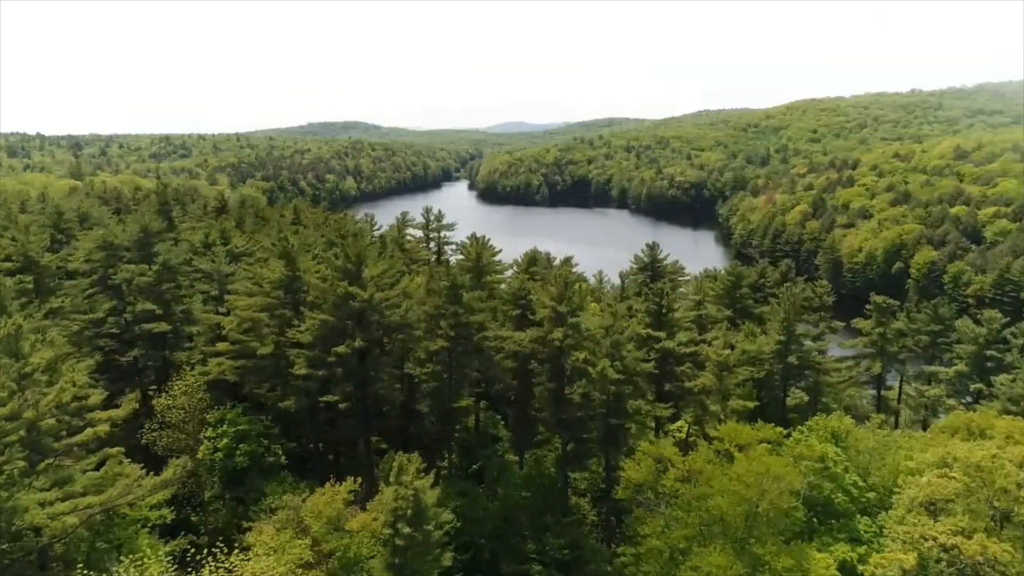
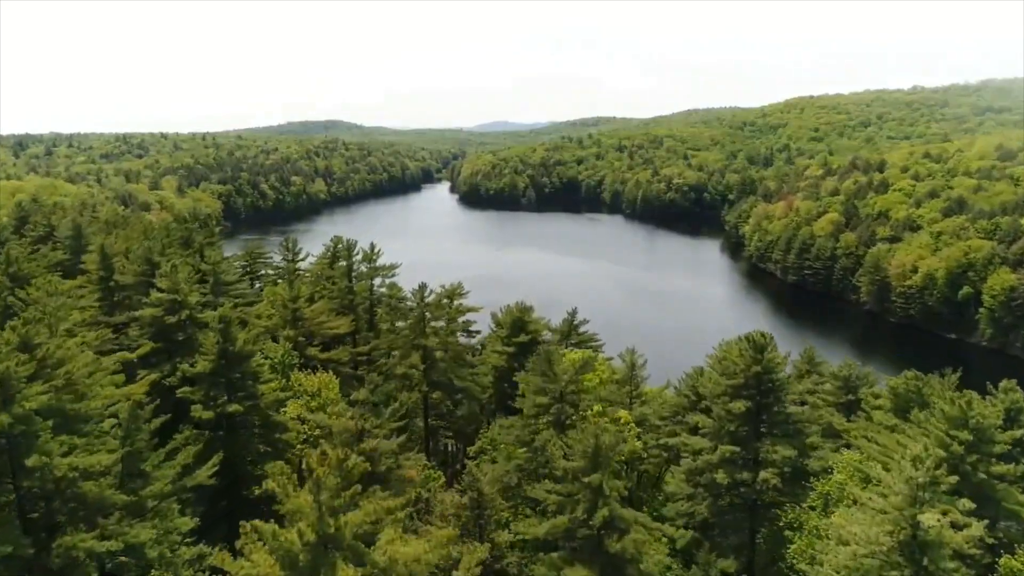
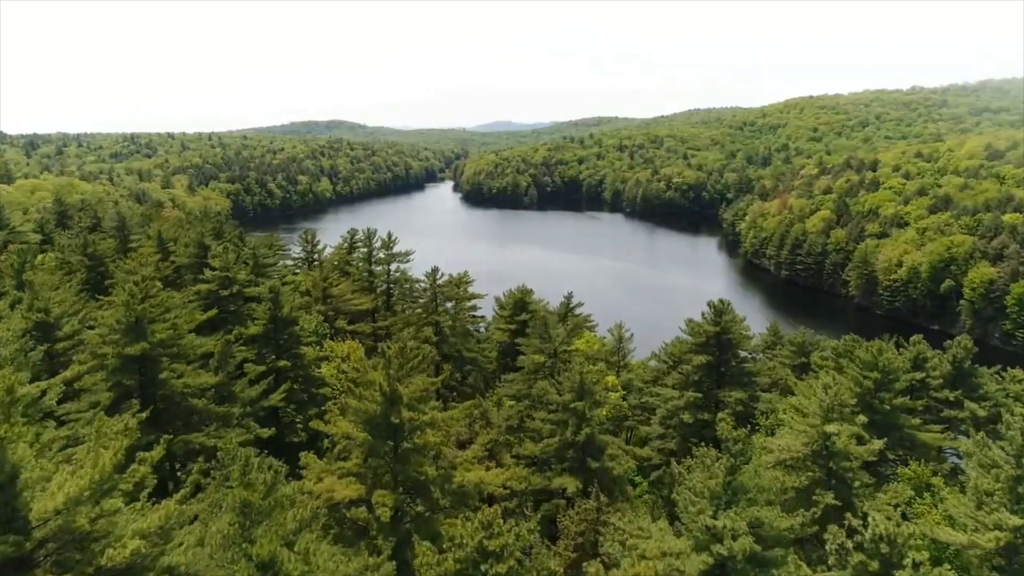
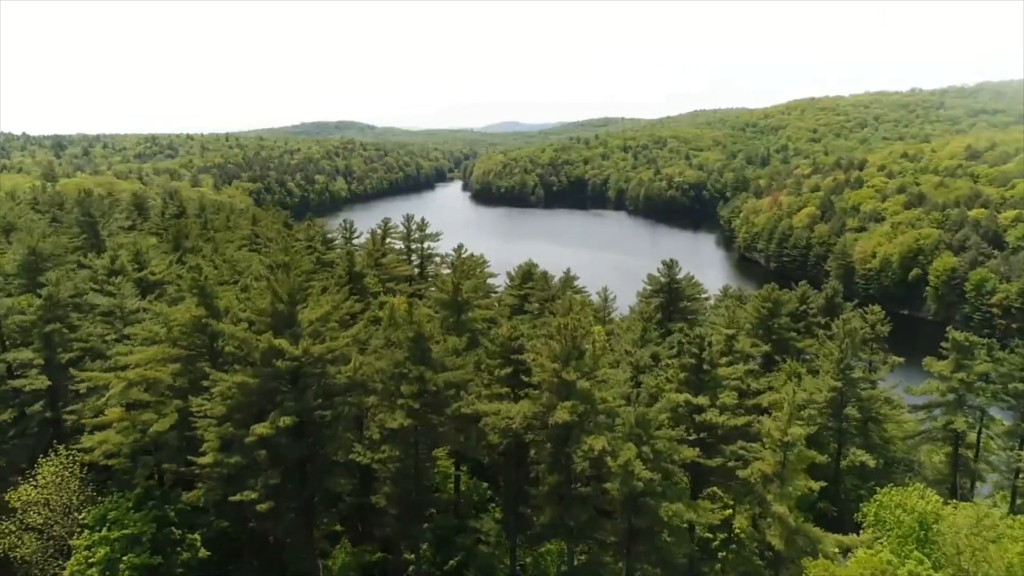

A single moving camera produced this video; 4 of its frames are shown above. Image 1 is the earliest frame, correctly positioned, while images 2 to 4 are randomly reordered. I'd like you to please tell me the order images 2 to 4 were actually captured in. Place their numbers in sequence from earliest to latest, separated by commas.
4, 3, 2
